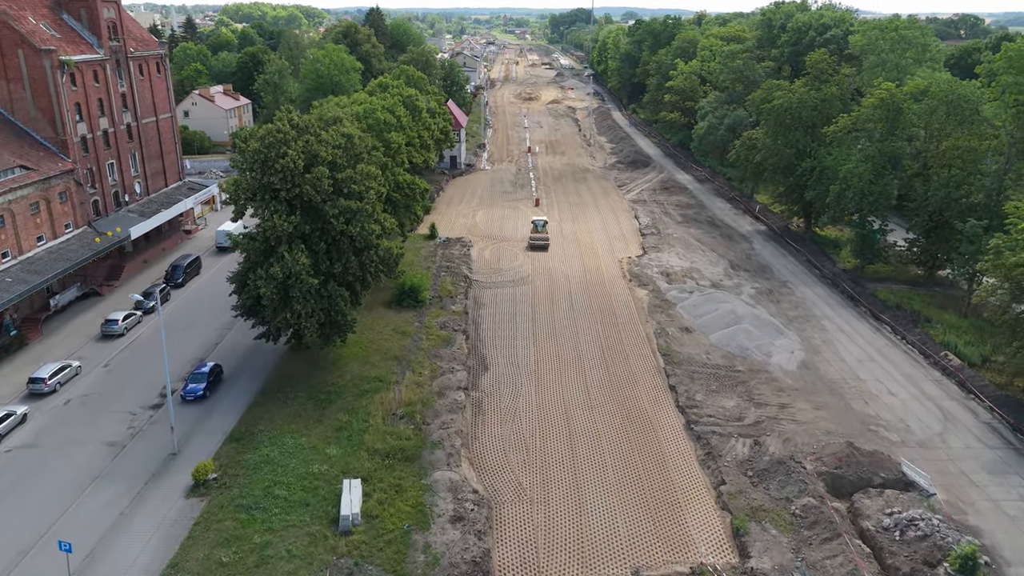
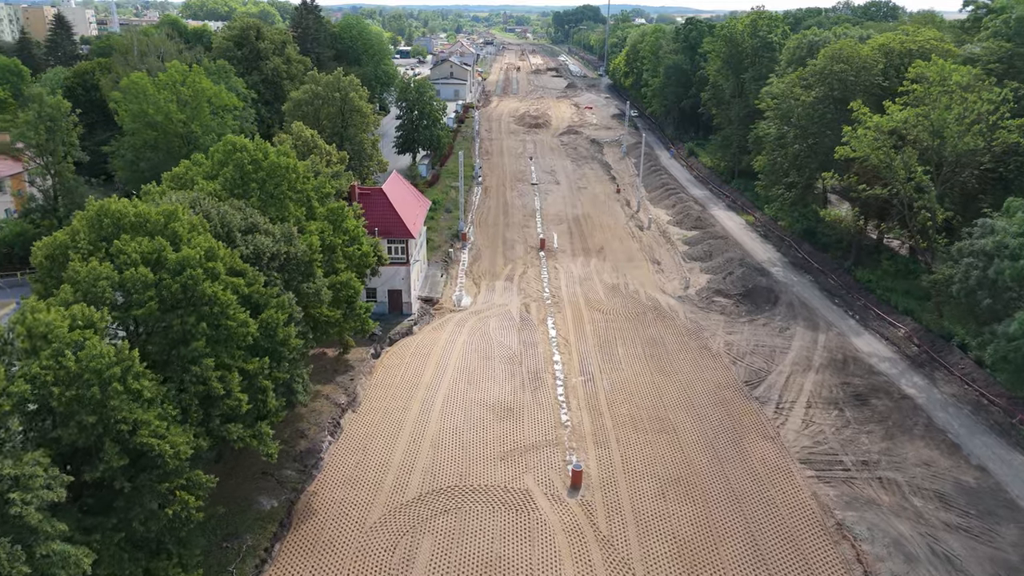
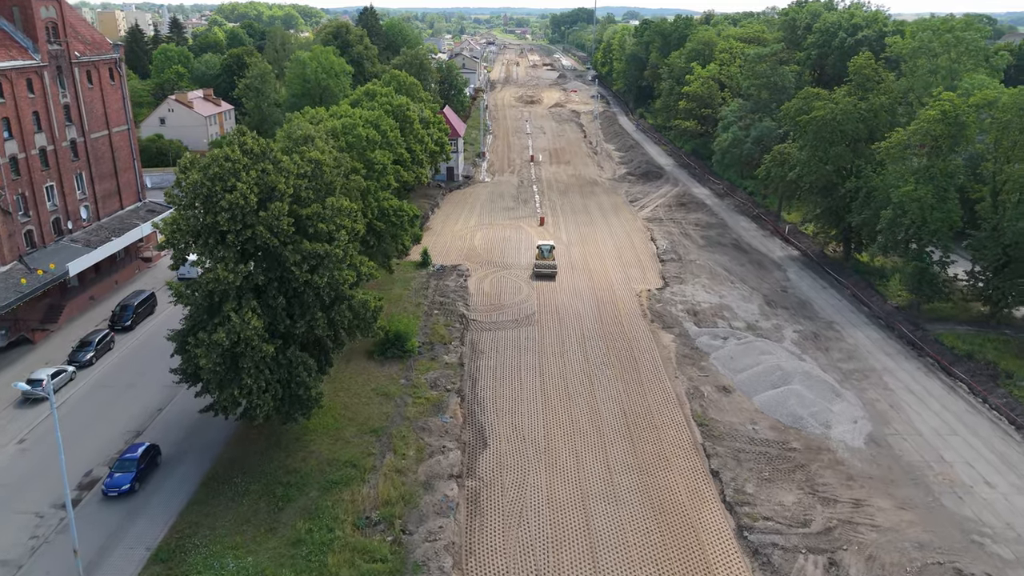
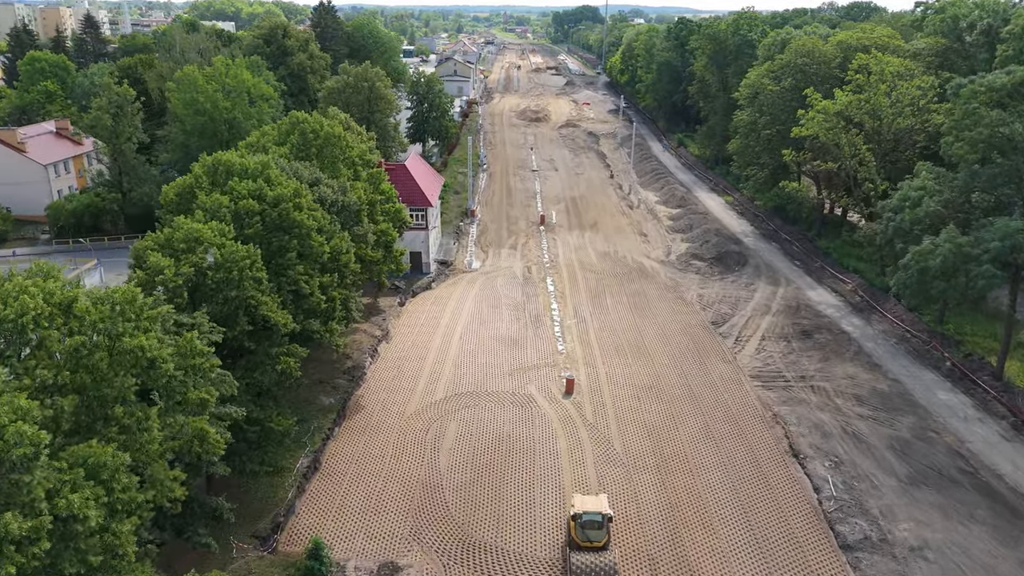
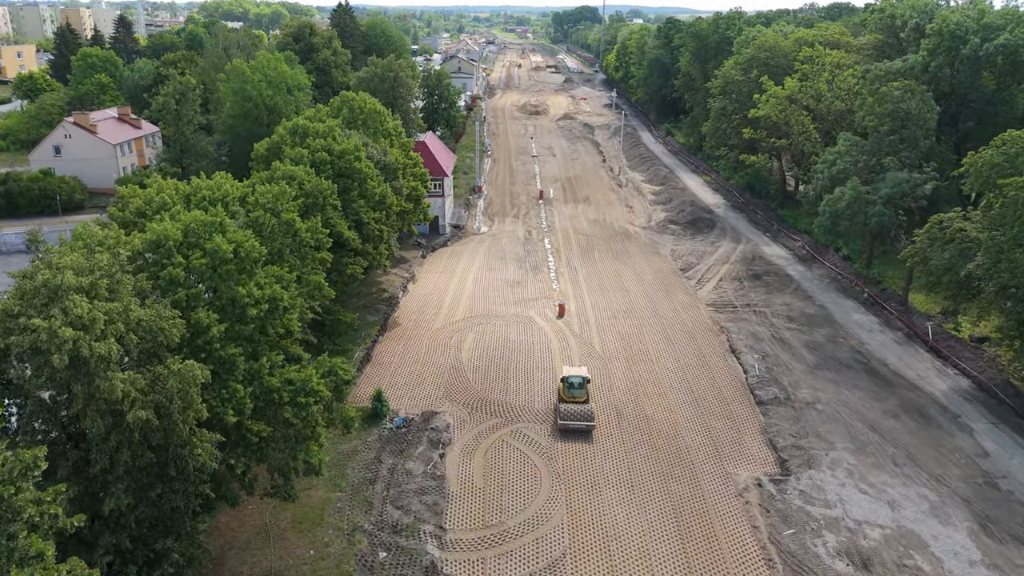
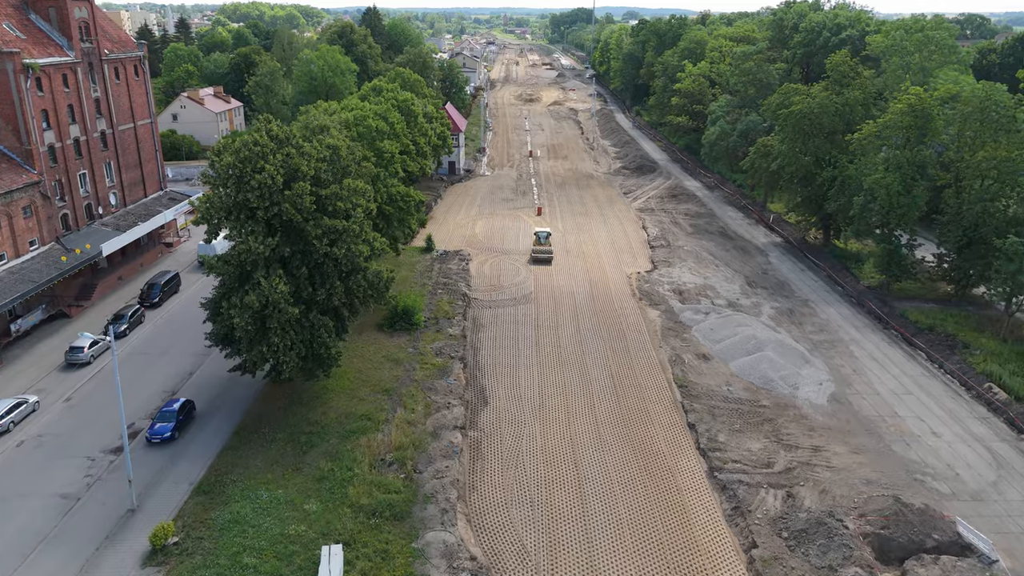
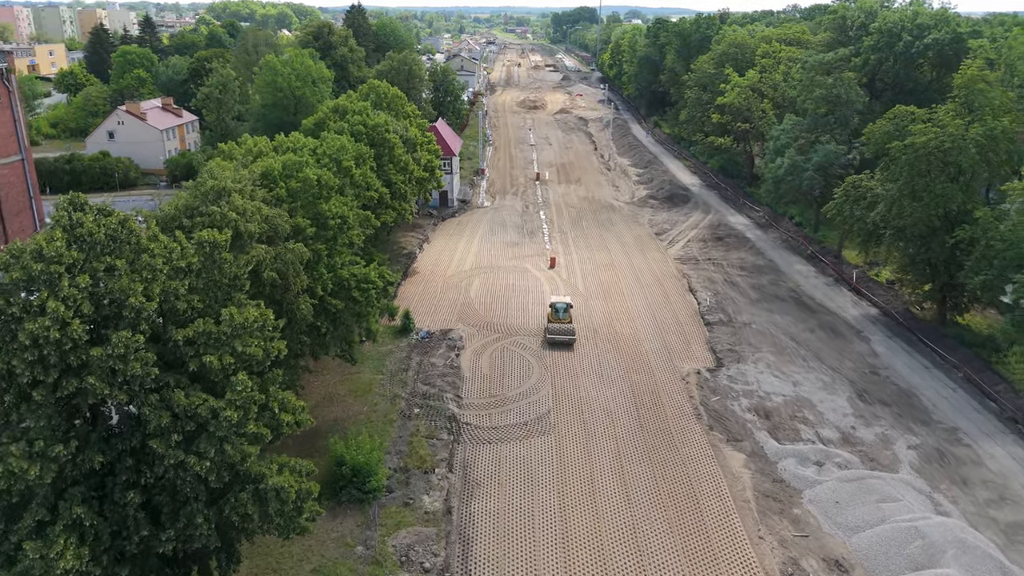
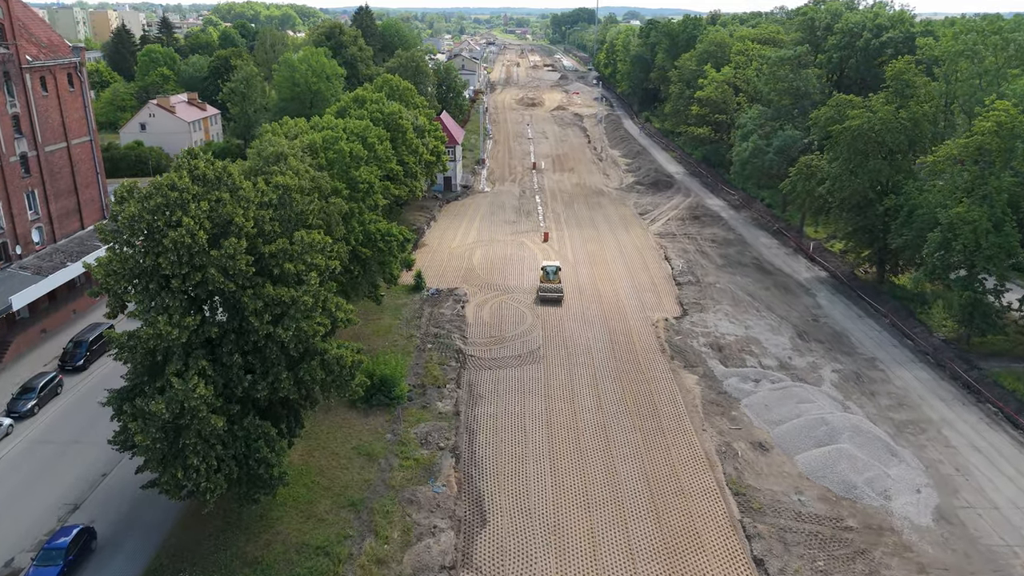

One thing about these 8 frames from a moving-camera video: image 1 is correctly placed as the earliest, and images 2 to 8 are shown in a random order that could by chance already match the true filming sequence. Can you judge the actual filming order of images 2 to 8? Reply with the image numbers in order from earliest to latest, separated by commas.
6, 3, 8, 7, 5, 4, 2
